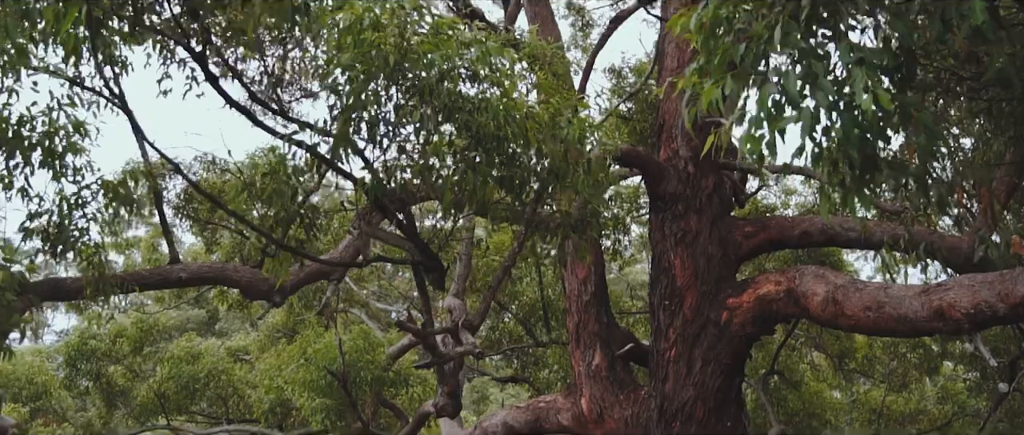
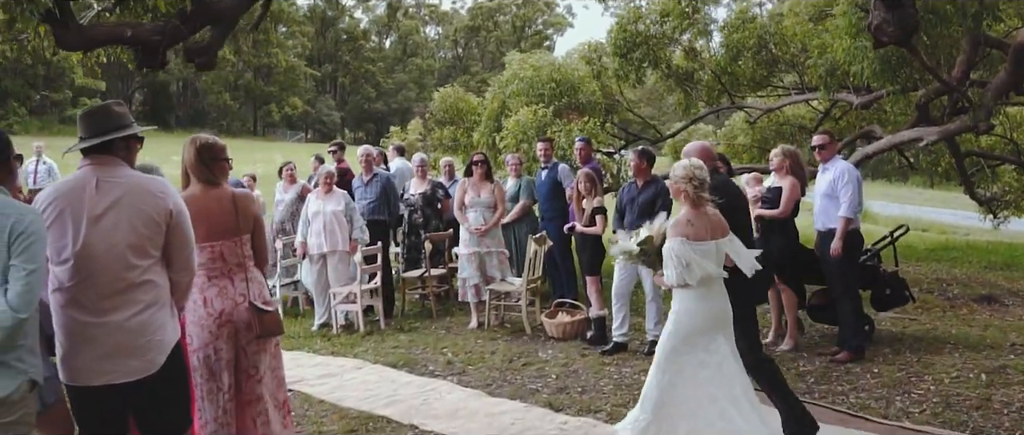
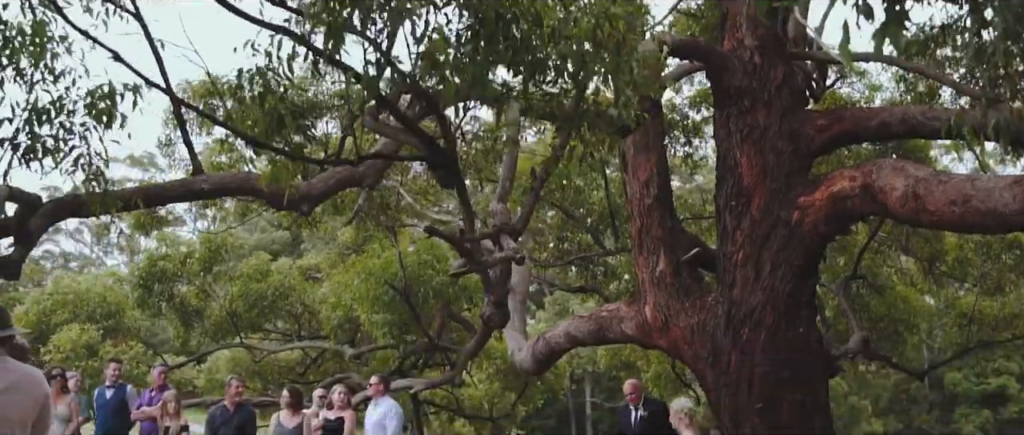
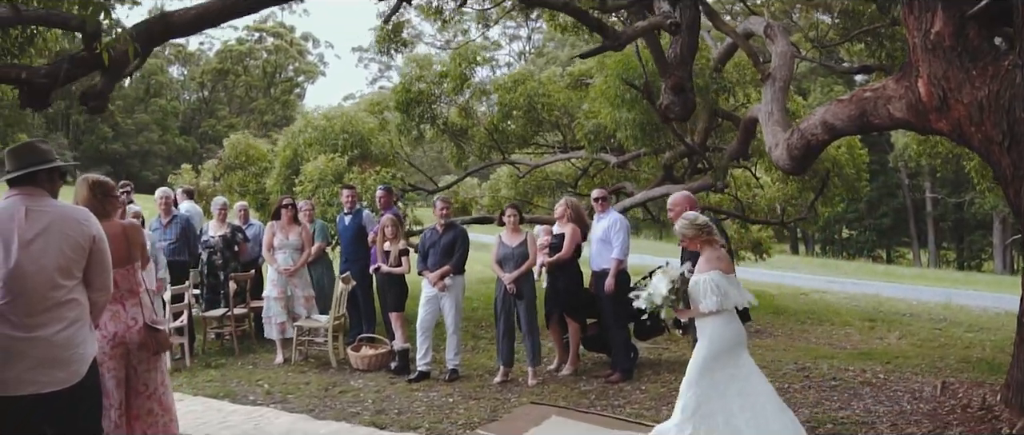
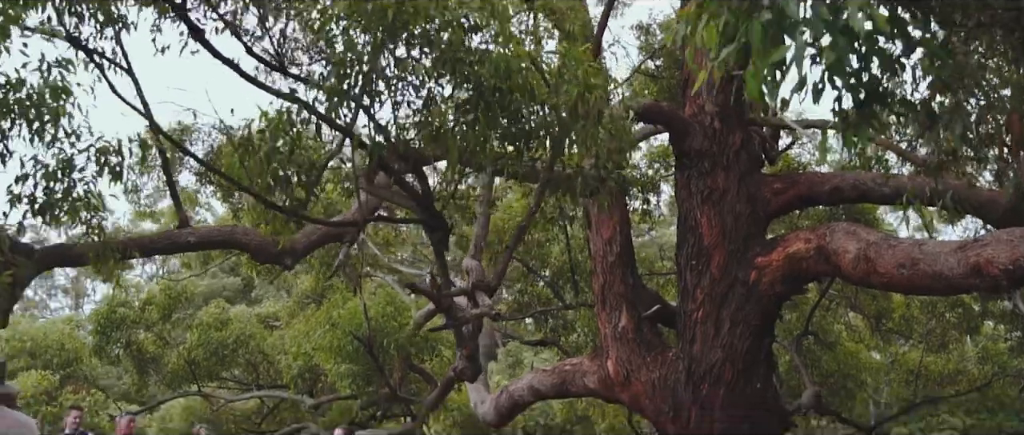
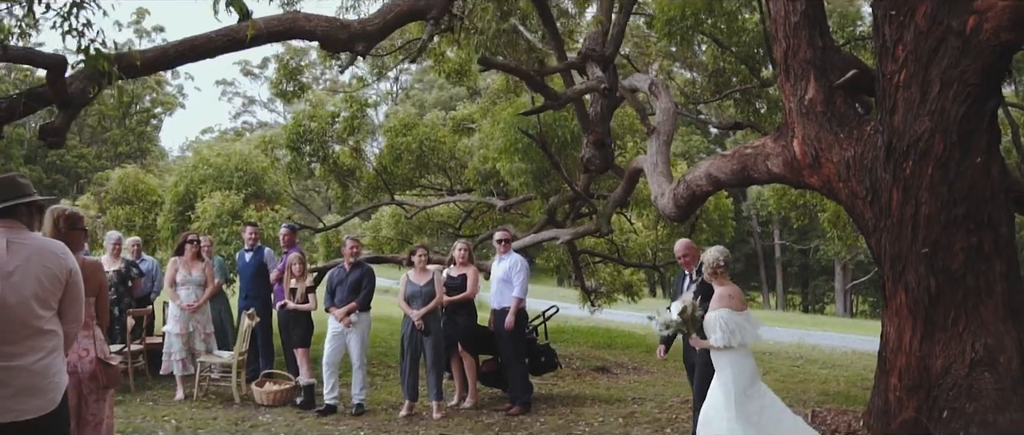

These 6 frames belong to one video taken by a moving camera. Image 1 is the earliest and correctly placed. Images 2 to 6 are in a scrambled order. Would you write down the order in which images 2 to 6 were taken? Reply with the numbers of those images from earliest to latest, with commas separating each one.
5, 3, 6, 4, 2
